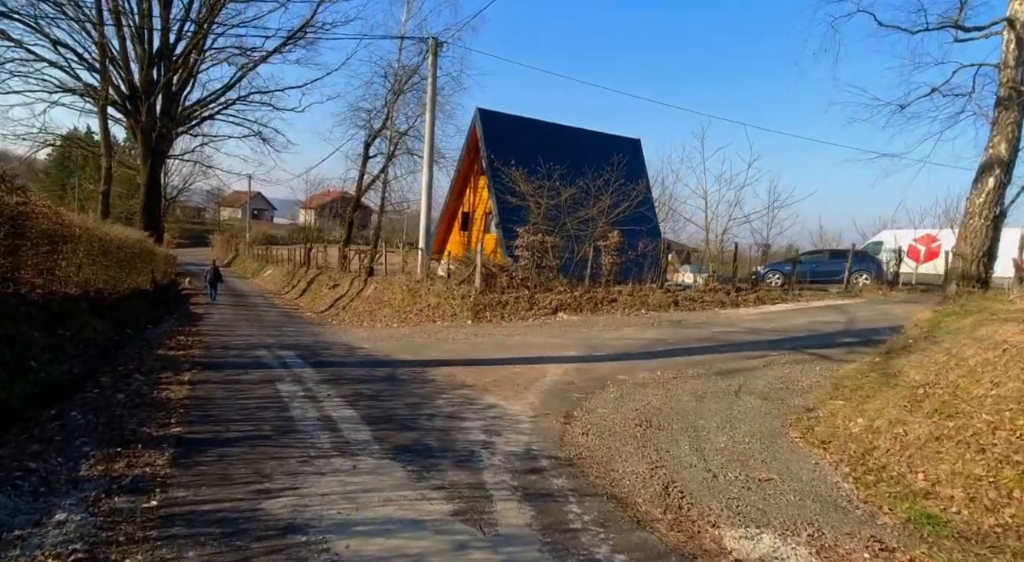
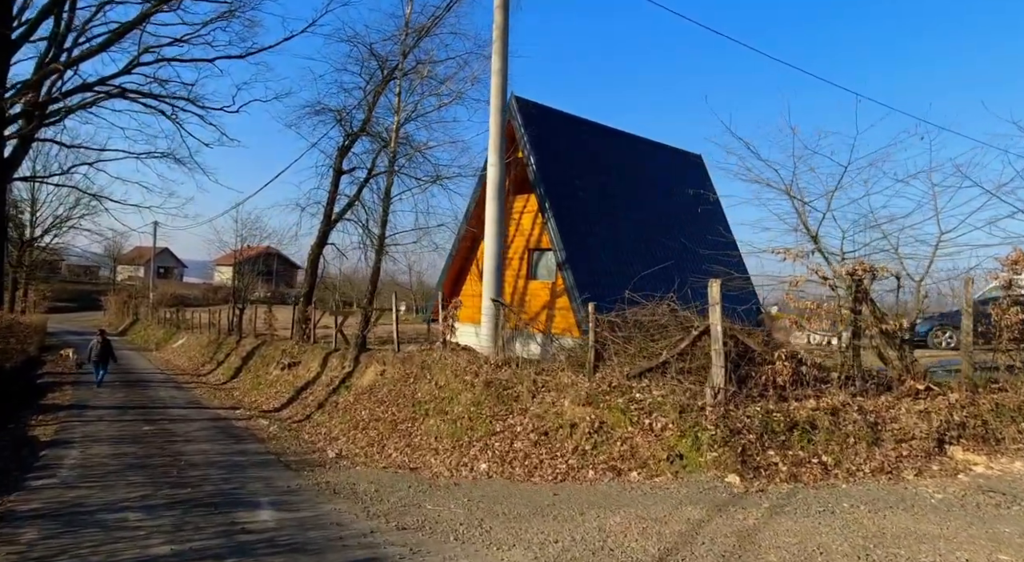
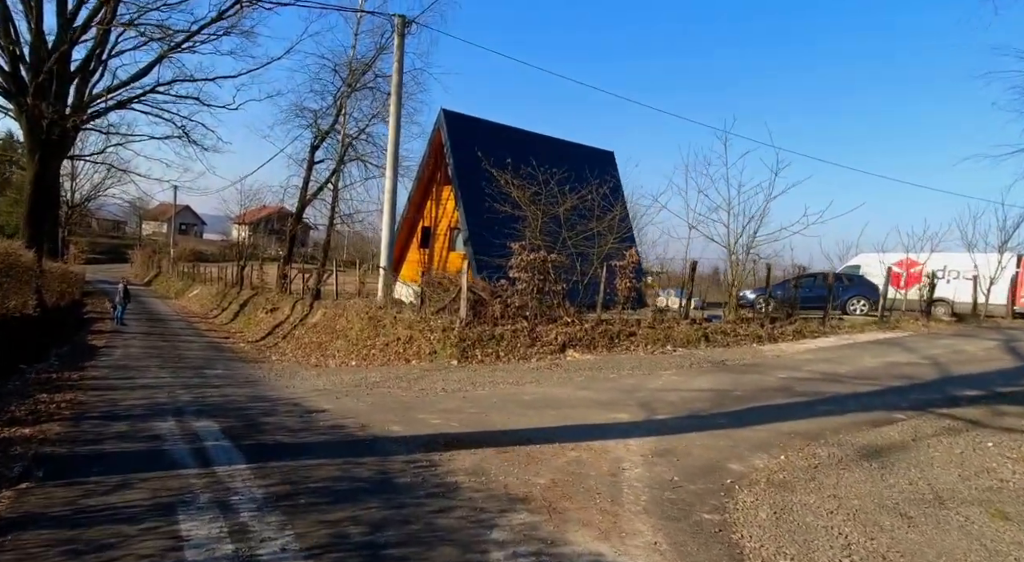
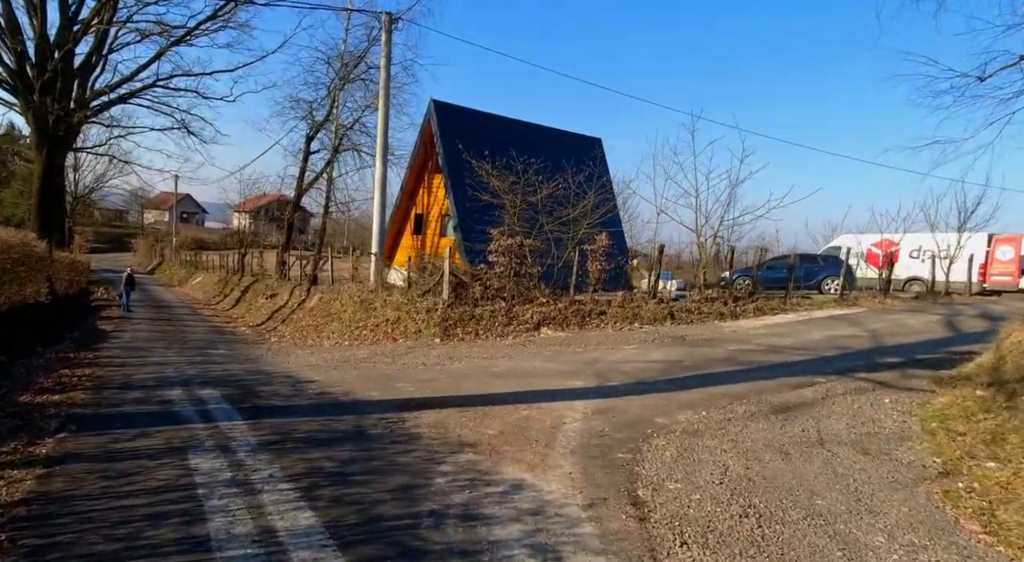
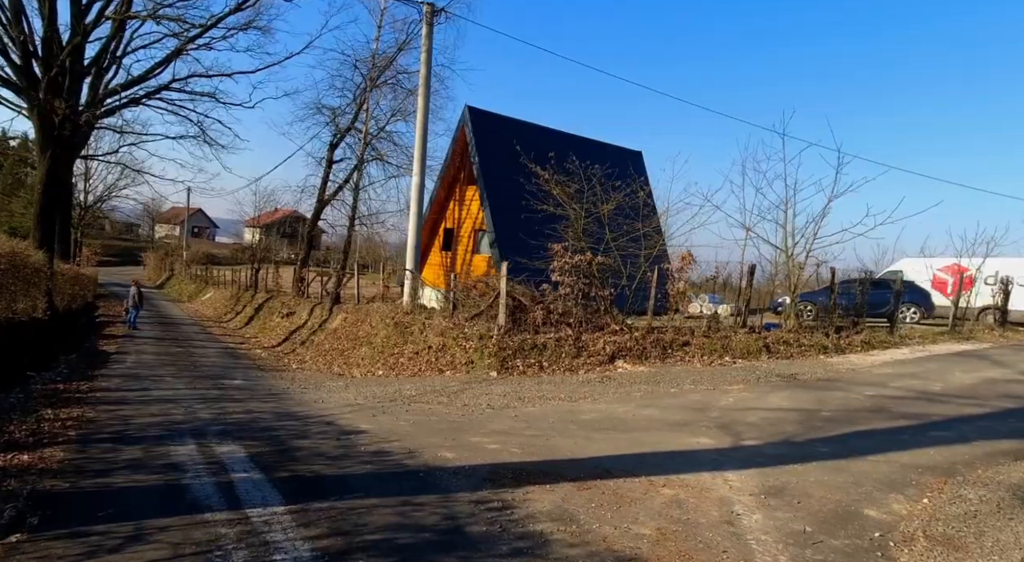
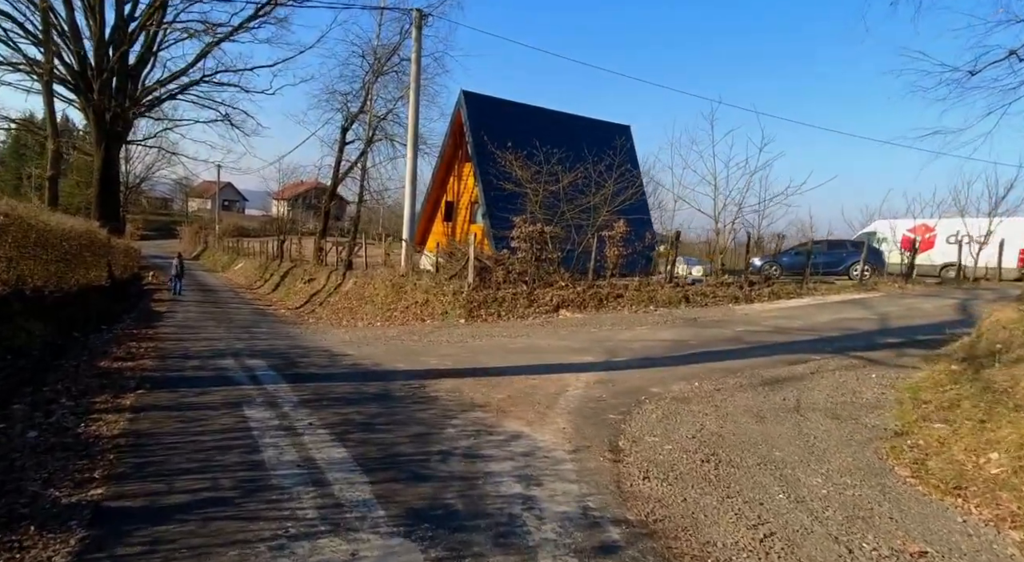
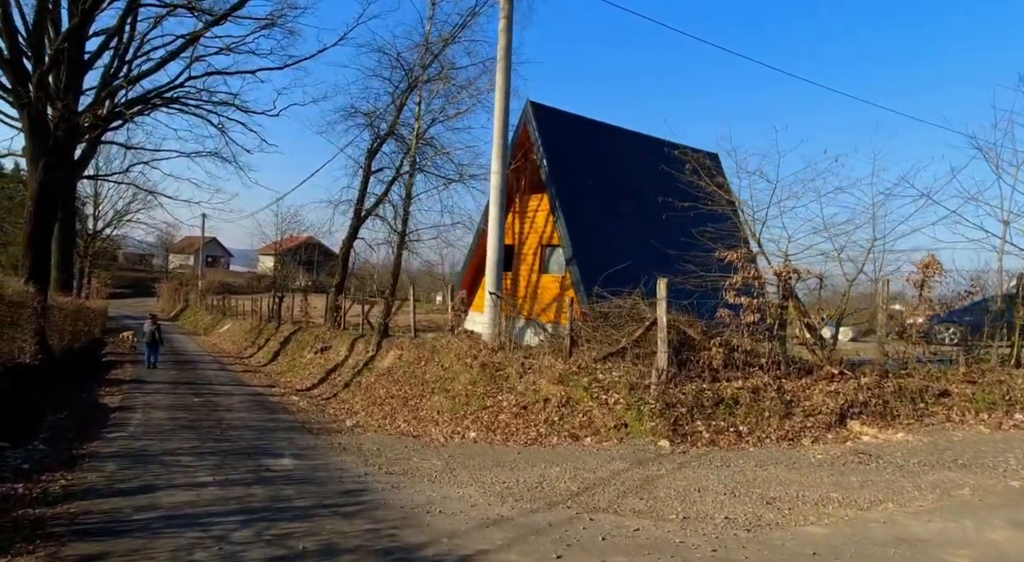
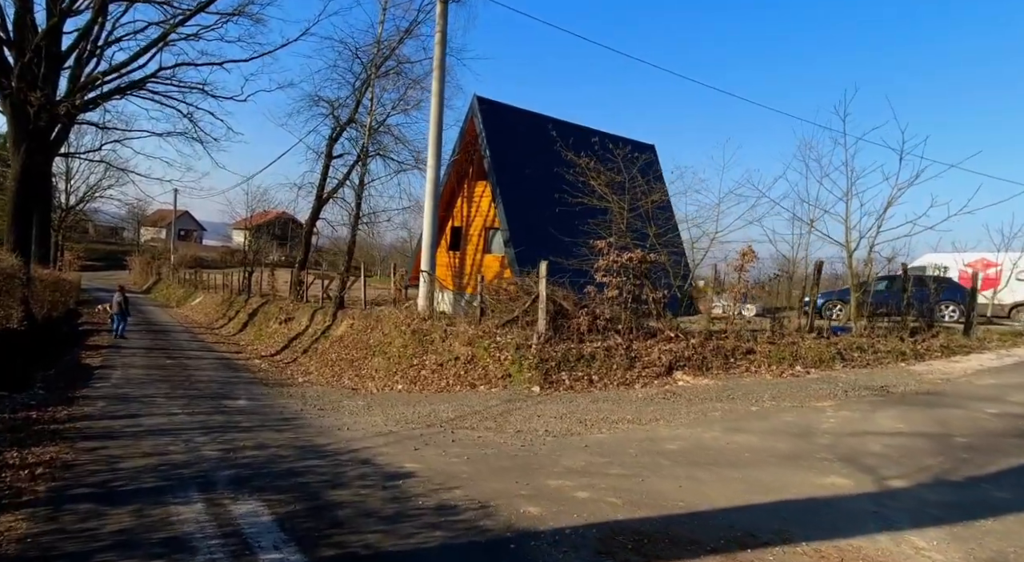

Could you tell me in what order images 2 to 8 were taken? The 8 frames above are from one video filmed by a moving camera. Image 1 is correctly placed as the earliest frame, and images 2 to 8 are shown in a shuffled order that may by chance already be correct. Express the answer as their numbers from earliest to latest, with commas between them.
6, 4, 3, 5, 8, 7, 2
